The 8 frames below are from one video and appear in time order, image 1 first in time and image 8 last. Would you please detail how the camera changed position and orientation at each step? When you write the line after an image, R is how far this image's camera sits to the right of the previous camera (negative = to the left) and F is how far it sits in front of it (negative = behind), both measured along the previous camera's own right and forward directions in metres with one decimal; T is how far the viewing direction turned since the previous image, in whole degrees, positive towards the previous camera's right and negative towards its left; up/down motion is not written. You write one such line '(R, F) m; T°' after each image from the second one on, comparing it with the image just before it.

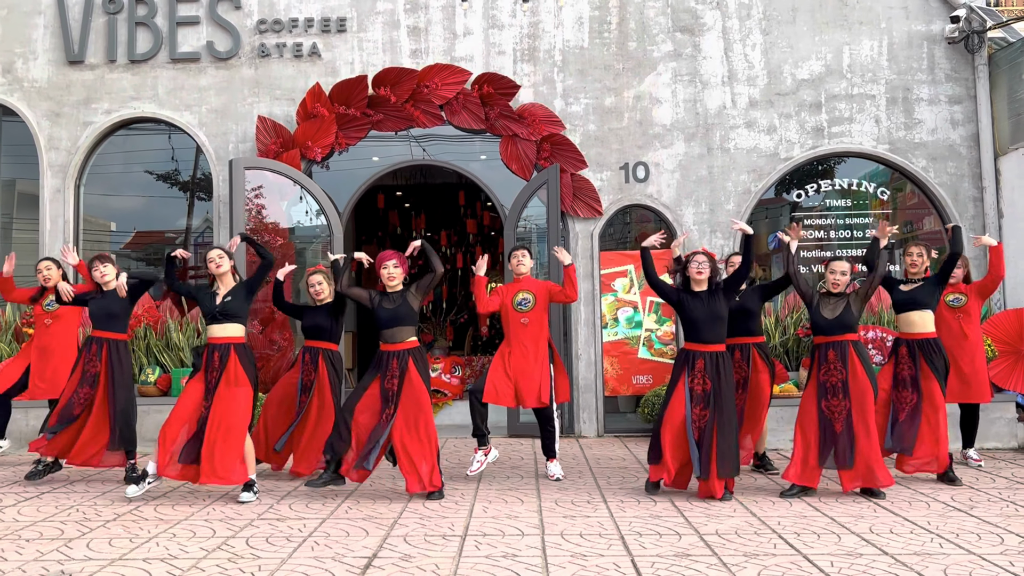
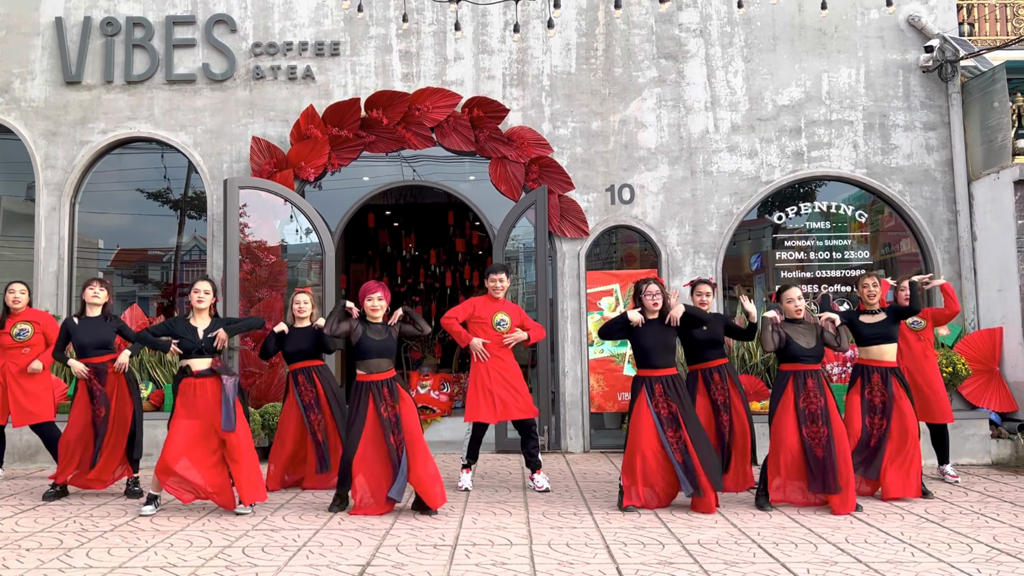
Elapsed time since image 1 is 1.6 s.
(0.0, -0.2) m; +1°
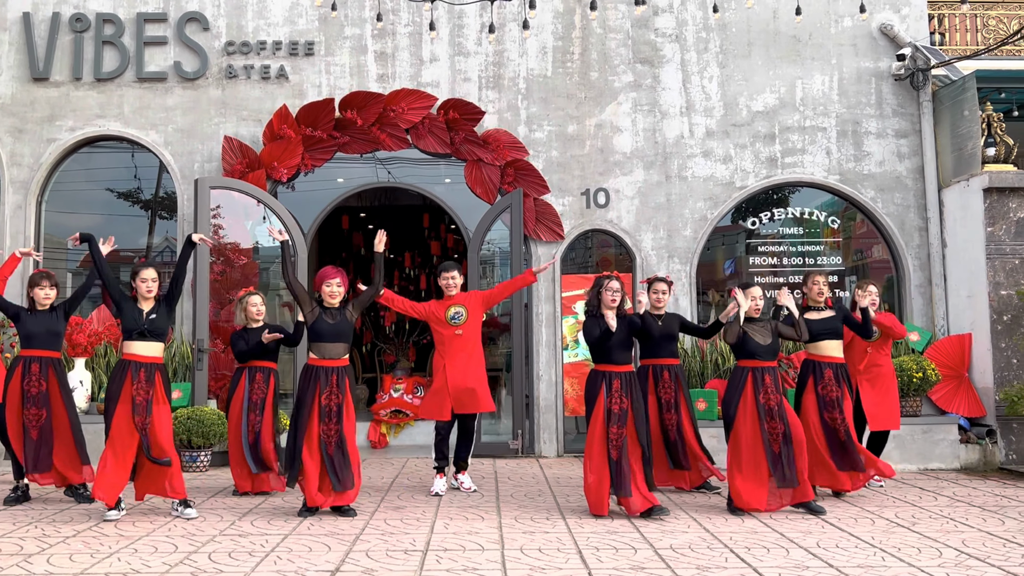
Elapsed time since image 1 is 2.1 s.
(0.0, 0.0) m; +2°
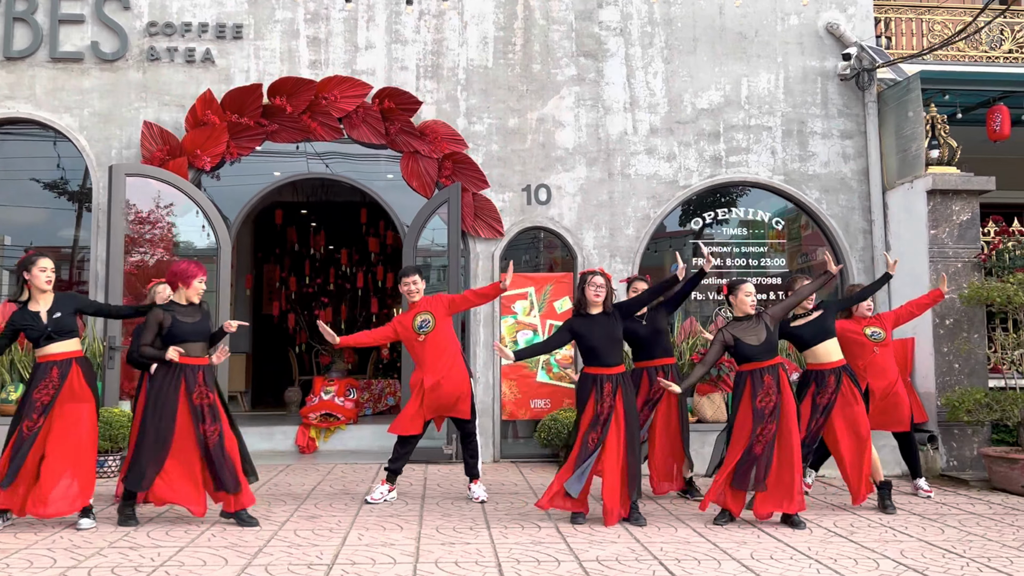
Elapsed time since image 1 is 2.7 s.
(+0.2, +0.3) m; +3°
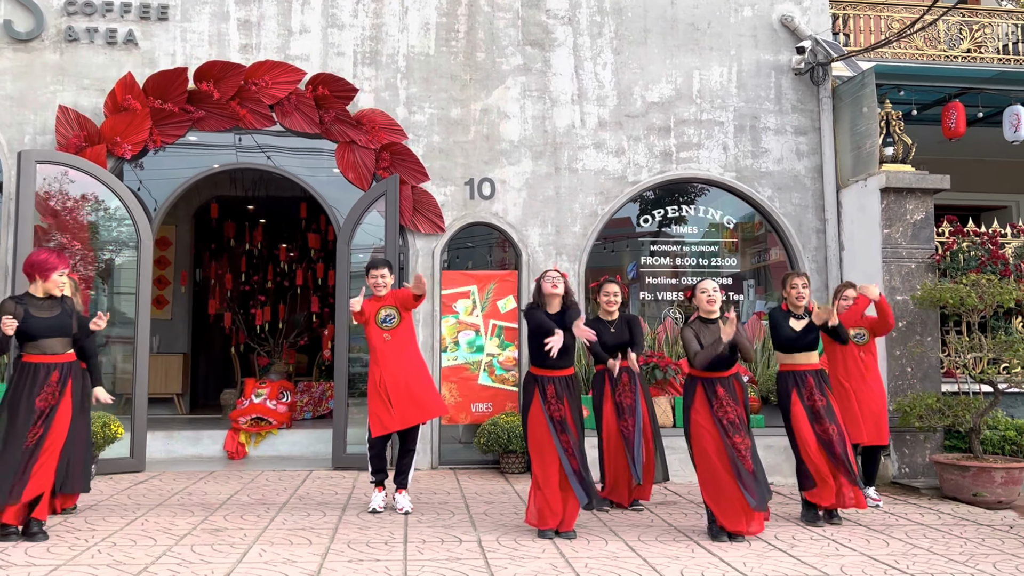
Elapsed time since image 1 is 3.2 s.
(+0.3, +0.3) m; +2°
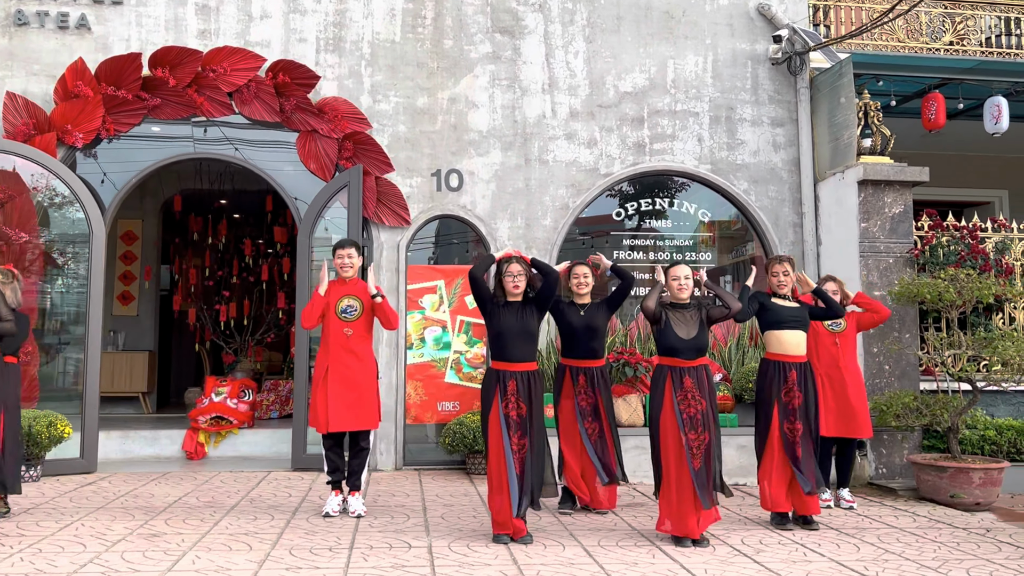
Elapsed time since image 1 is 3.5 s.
(+0.2, +0.2) m; +1°
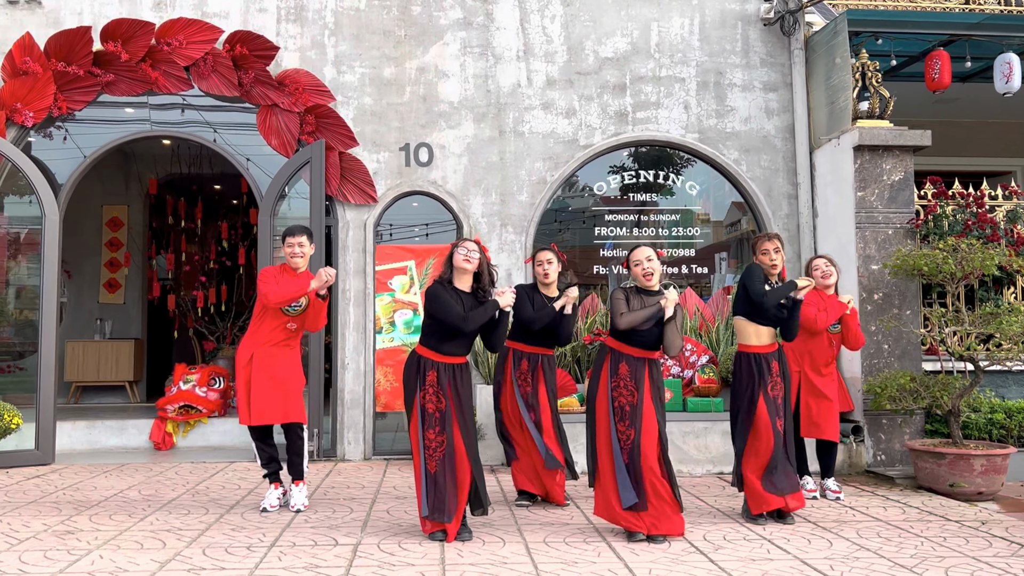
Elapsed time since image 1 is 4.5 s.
(+0.4, +0.4) m; -2°
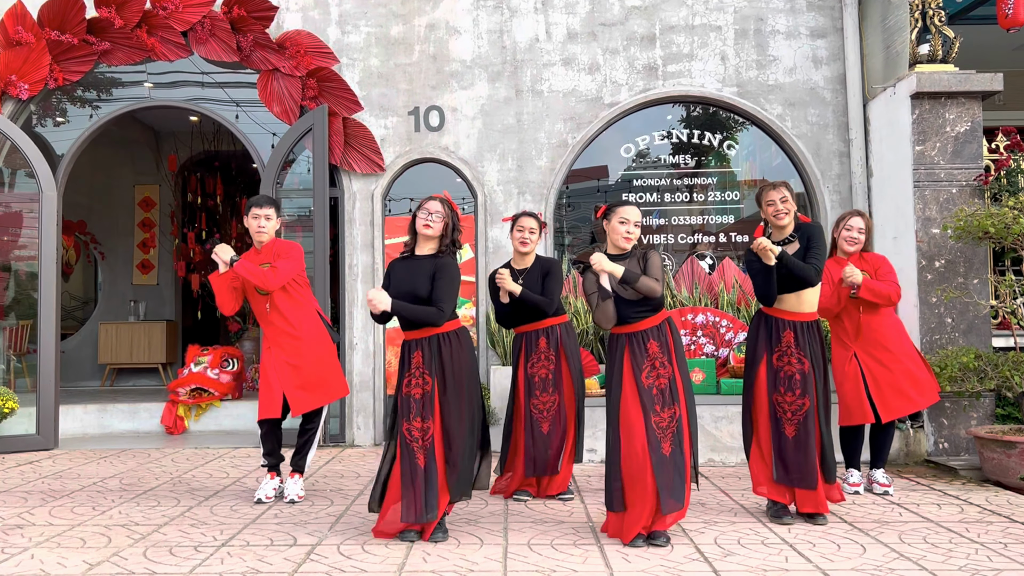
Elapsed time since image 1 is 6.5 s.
(+0.3, +0.5) m; -5°
